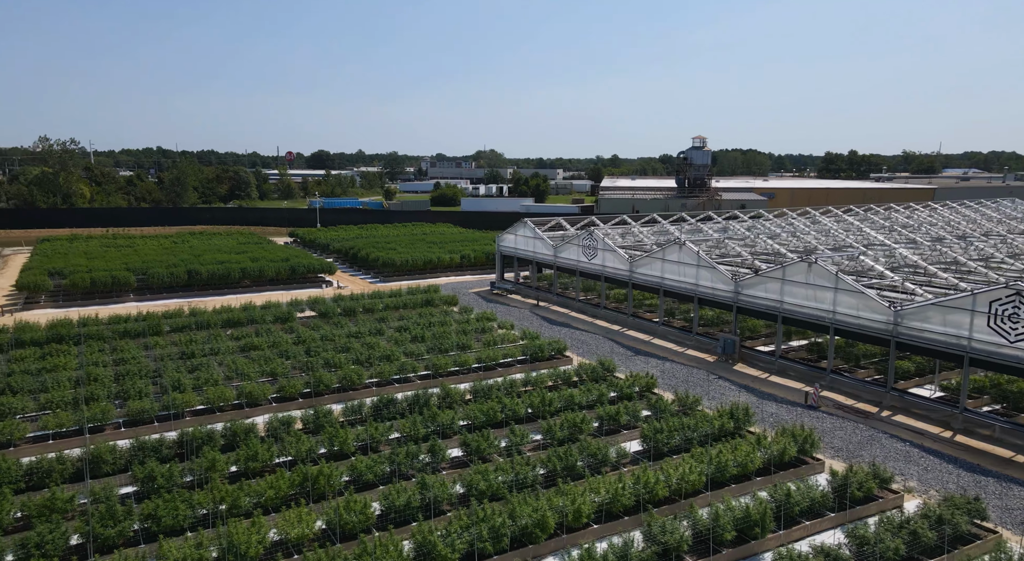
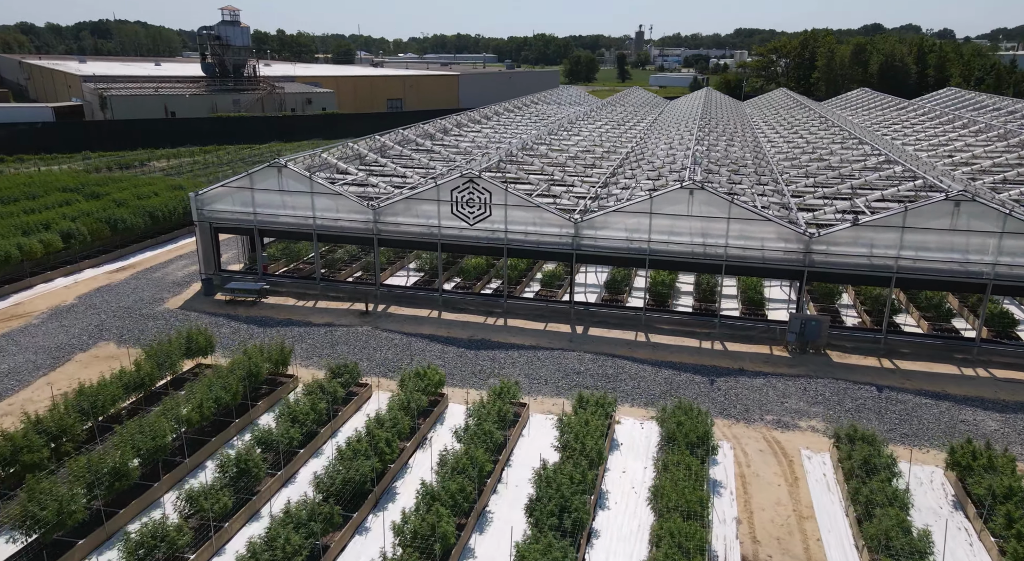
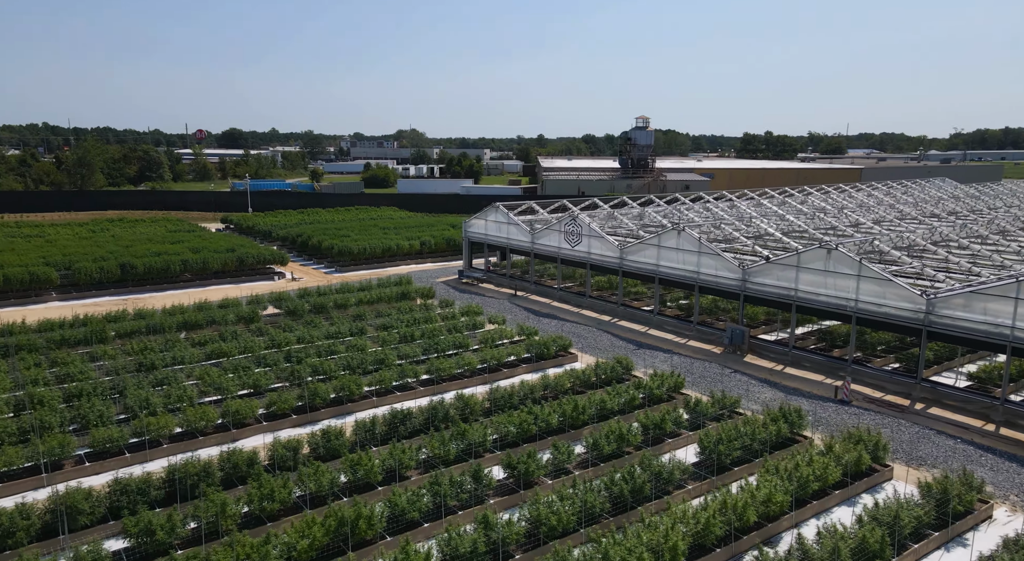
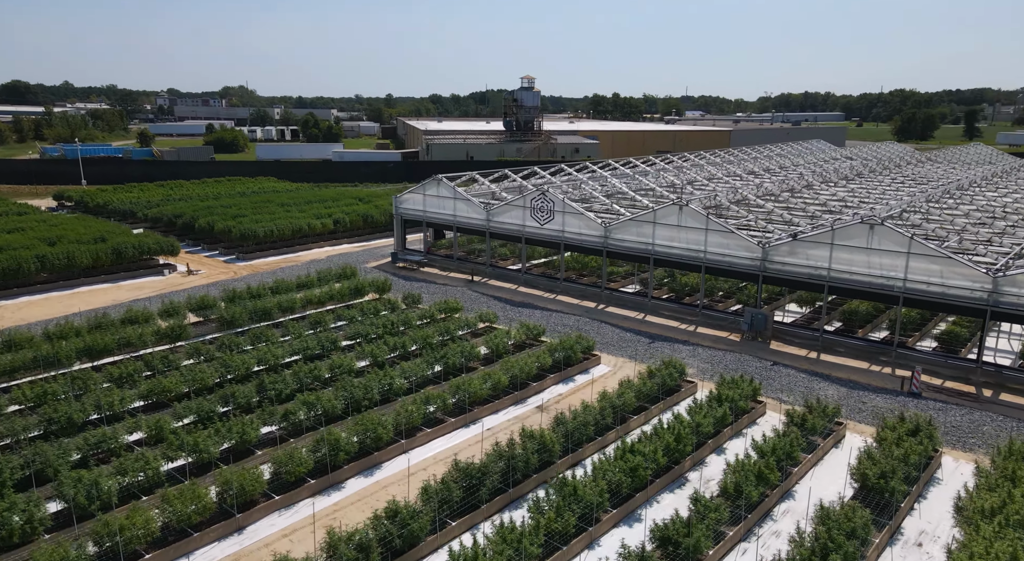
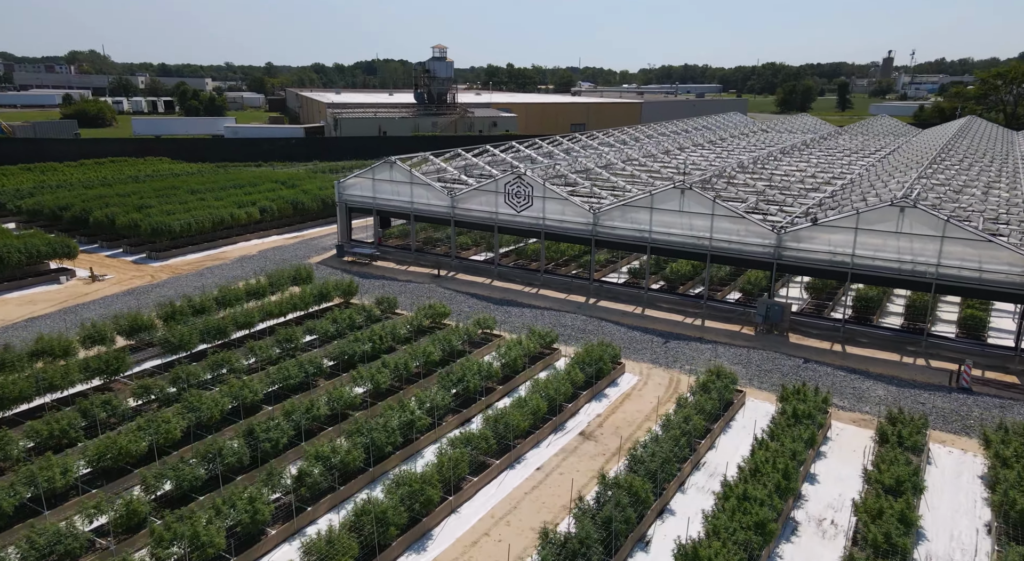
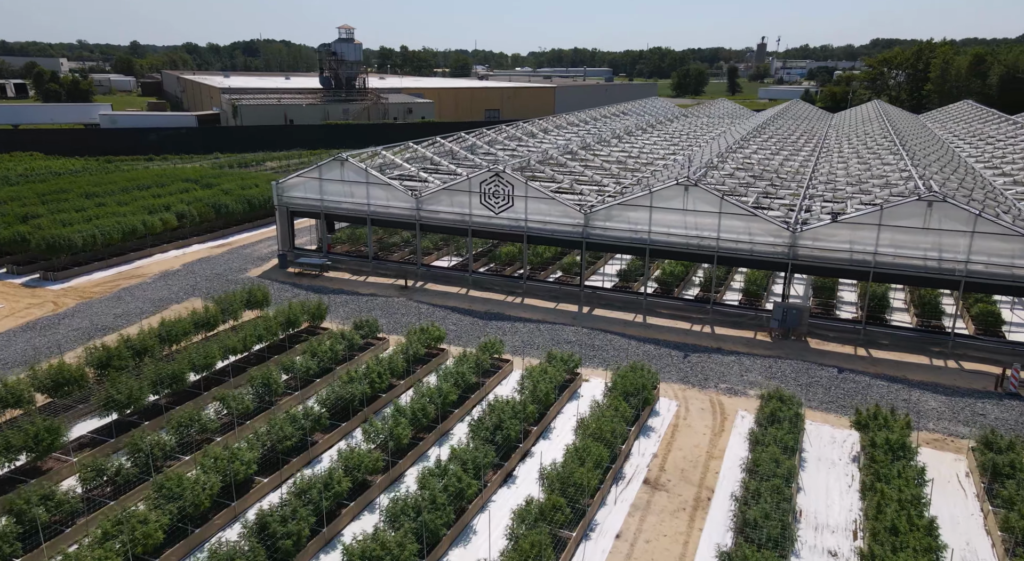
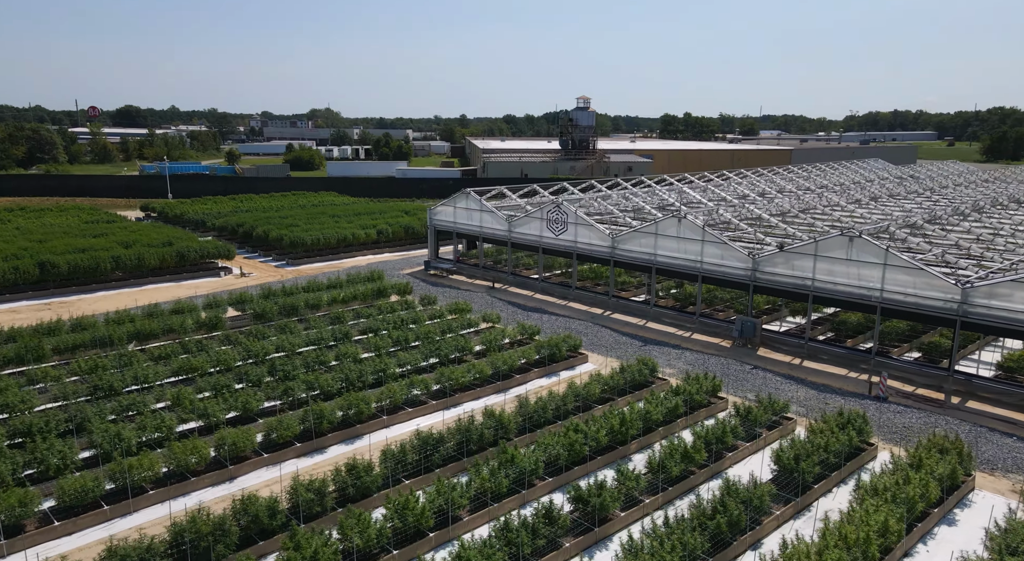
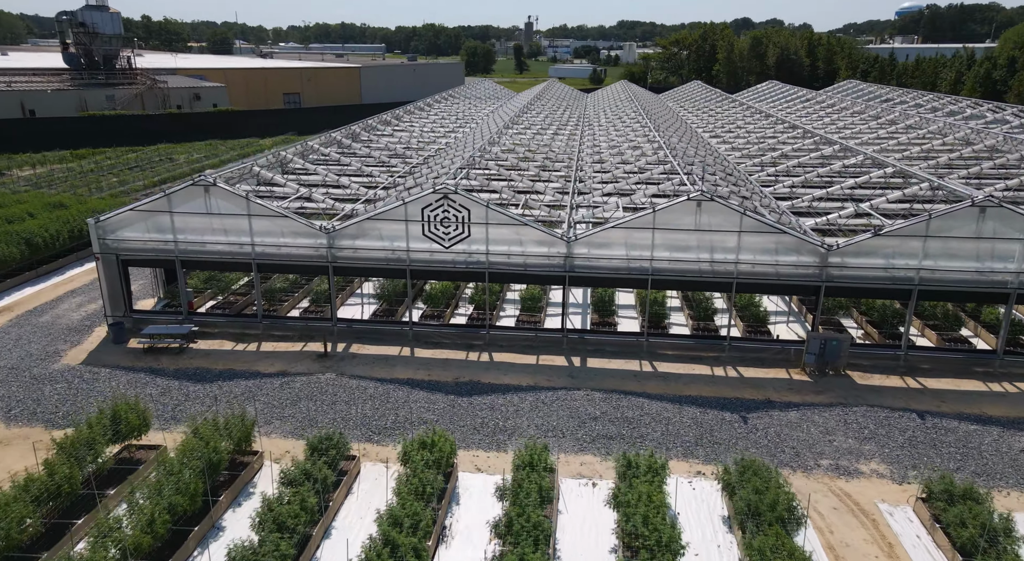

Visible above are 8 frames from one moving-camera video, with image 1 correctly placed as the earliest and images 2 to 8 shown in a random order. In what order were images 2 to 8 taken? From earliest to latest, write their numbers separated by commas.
3, 7, 4, 5, 6, 2, 8
